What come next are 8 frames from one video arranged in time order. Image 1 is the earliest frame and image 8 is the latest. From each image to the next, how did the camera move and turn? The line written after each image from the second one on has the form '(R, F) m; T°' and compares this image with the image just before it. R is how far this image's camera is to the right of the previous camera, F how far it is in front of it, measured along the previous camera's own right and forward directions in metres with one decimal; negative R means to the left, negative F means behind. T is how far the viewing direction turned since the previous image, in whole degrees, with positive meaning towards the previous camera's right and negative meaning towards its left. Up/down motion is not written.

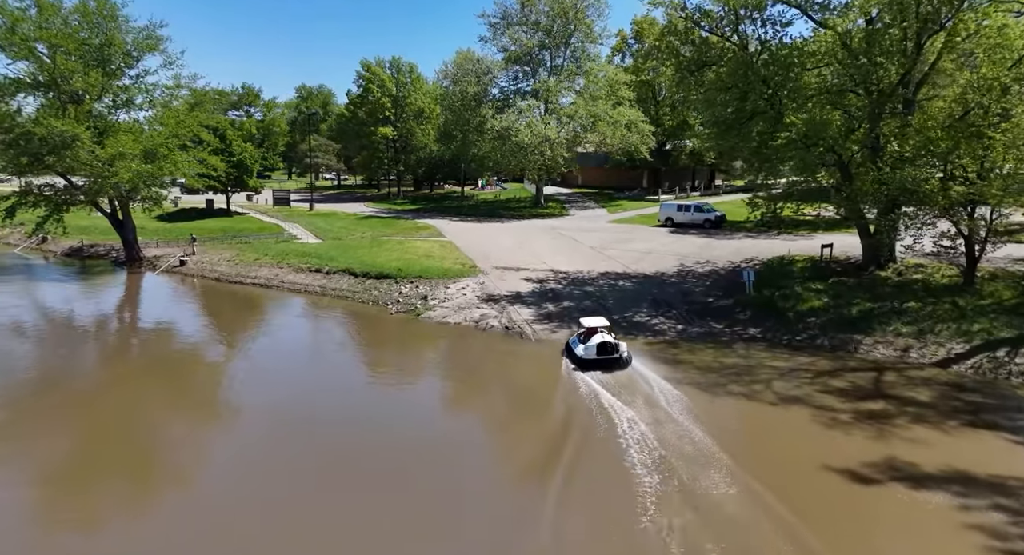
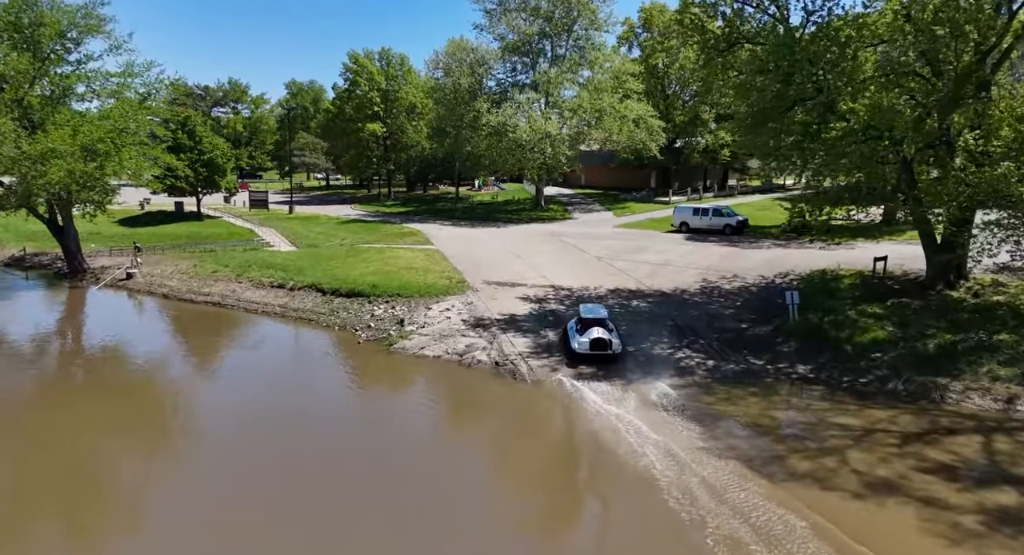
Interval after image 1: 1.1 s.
(+0.3, +3.9) m; 0°
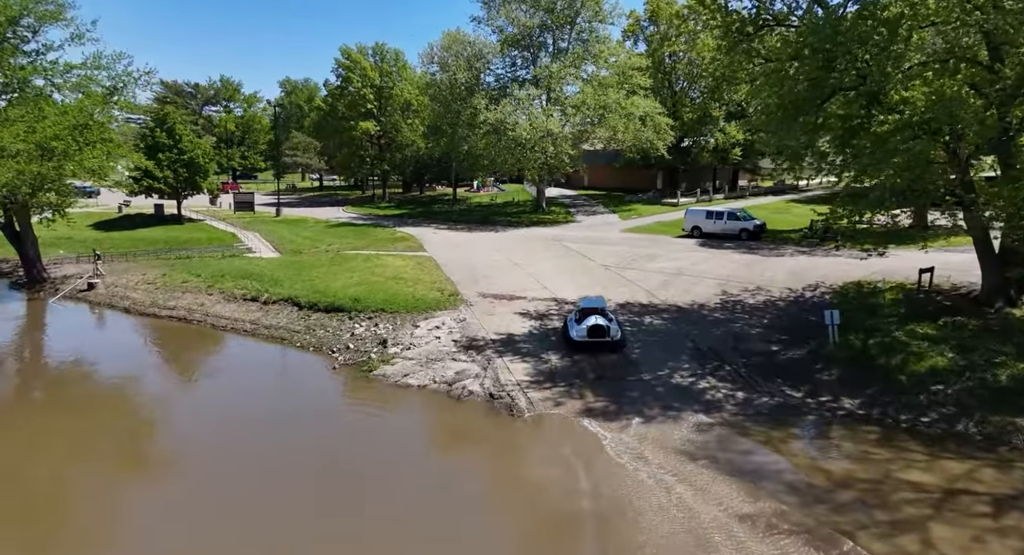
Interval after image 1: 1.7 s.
(+0.1, +2.3) m; 0°
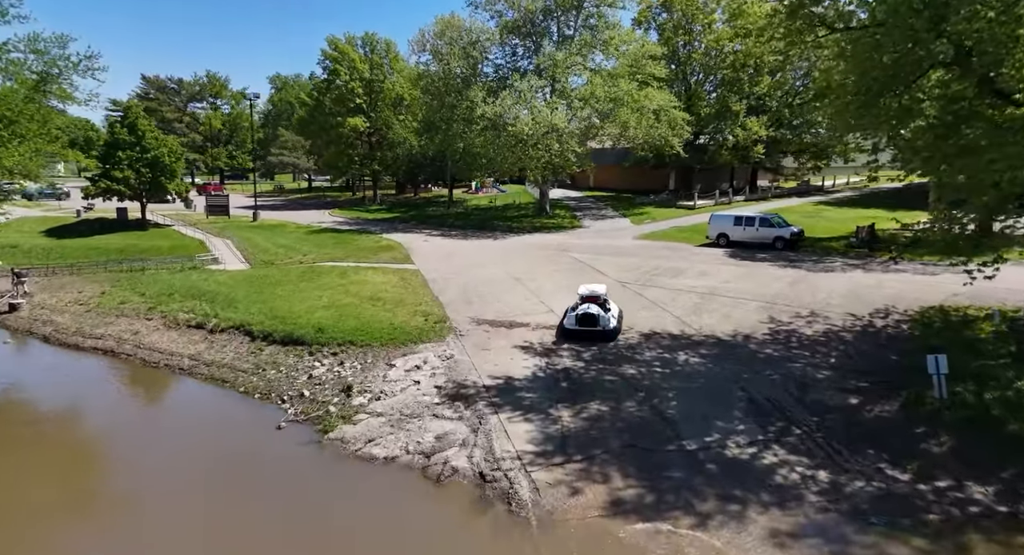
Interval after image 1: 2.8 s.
(+0.1, +3.8) m; 0°
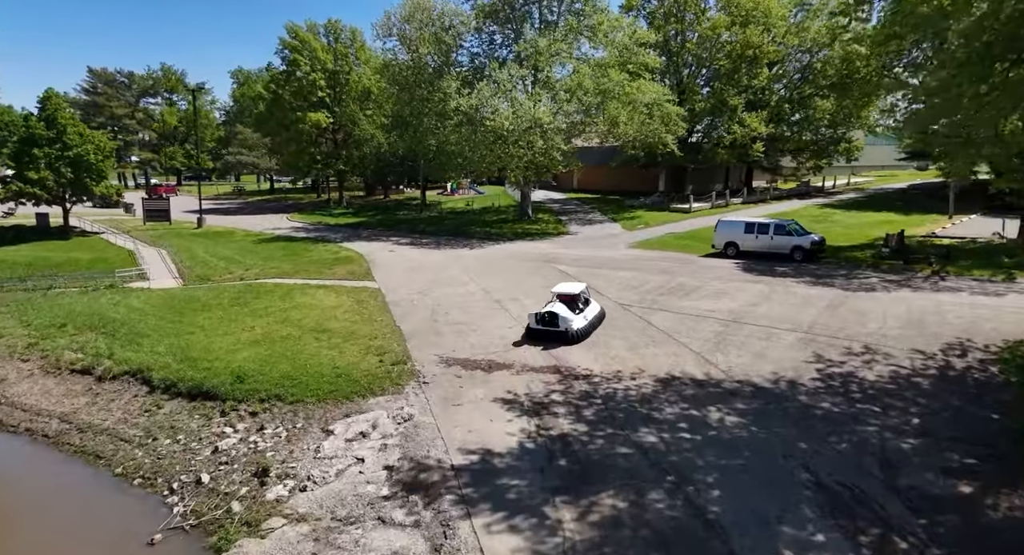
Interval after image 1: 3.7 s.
(0.0, +3.7) m; +2°
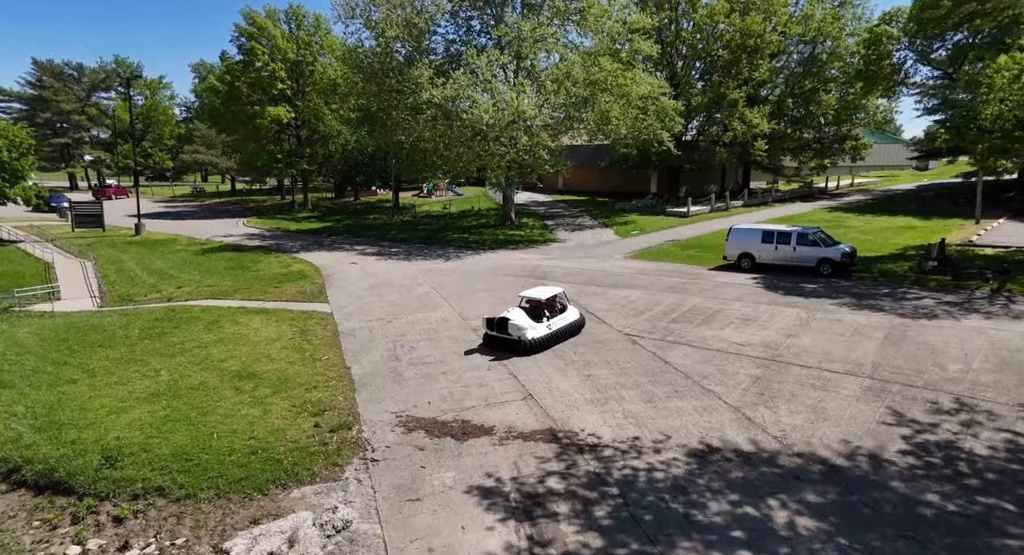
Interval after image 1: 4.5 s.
(0.0, +3.5) m; +2°
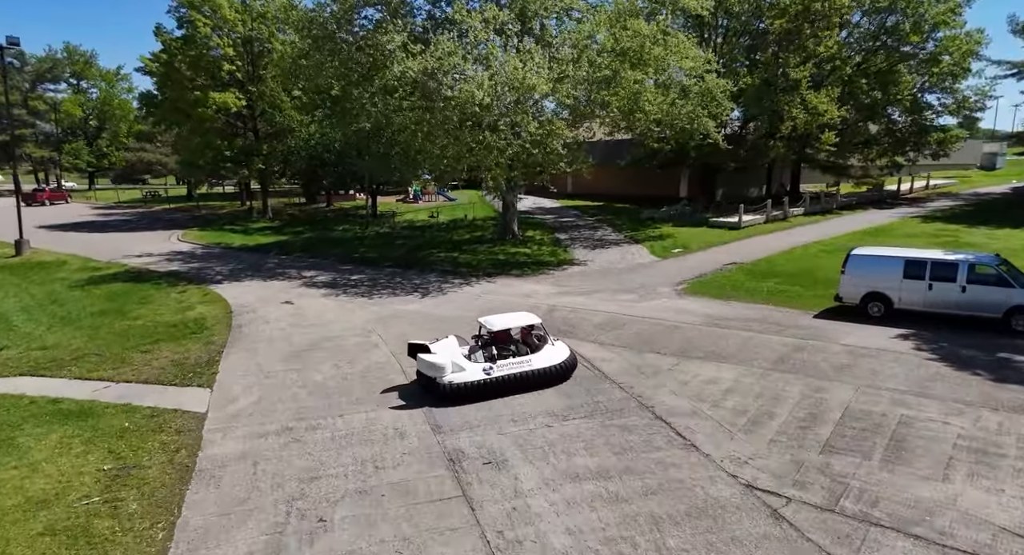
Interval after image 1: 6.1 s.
(-0.1, +7.3) m; 0°
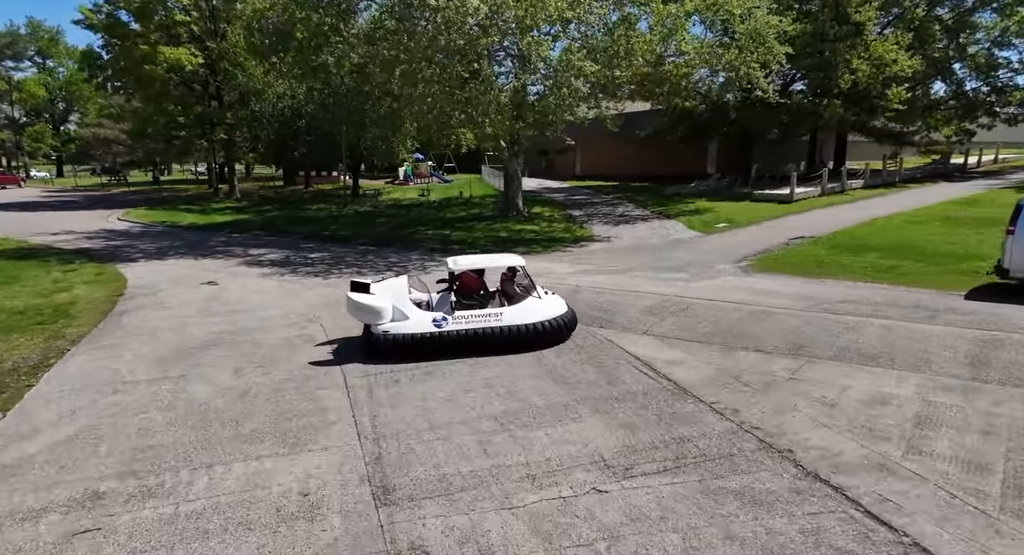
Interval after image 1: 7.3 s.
(-0.1, +4.6) m; 0°
